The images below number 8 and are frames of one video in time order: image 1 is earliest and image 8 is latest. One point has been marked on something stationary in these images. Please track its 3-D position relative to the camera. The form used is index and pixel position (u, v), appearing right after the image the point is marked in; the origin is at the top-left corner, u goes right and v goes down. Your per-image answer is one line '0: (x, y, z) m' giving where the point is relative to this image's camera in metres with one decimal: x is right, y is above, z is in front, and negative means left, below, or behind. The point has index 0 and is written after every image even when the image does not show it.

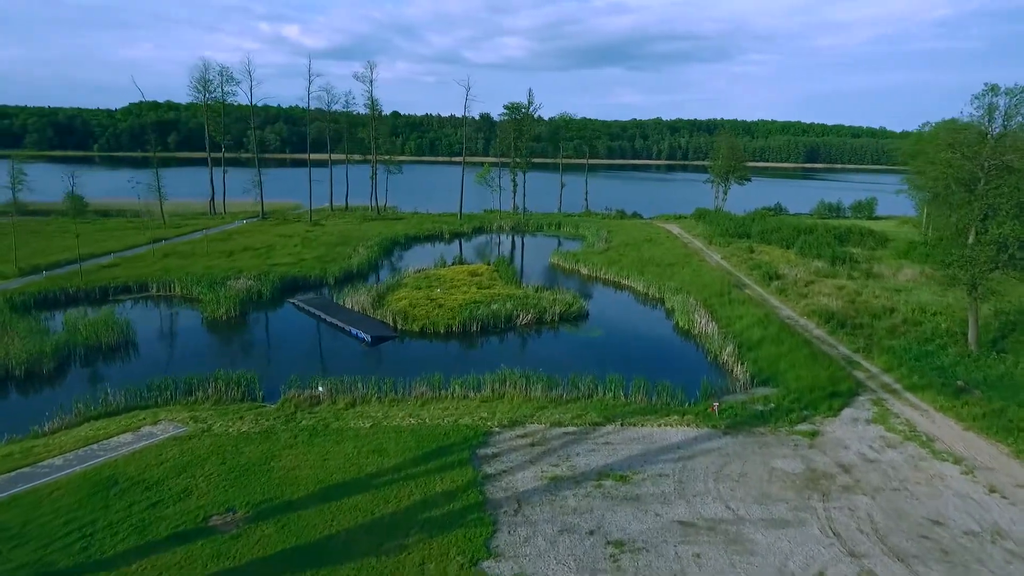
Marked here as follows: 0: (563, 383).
0: (+1.5, -2.7, +18.1) m
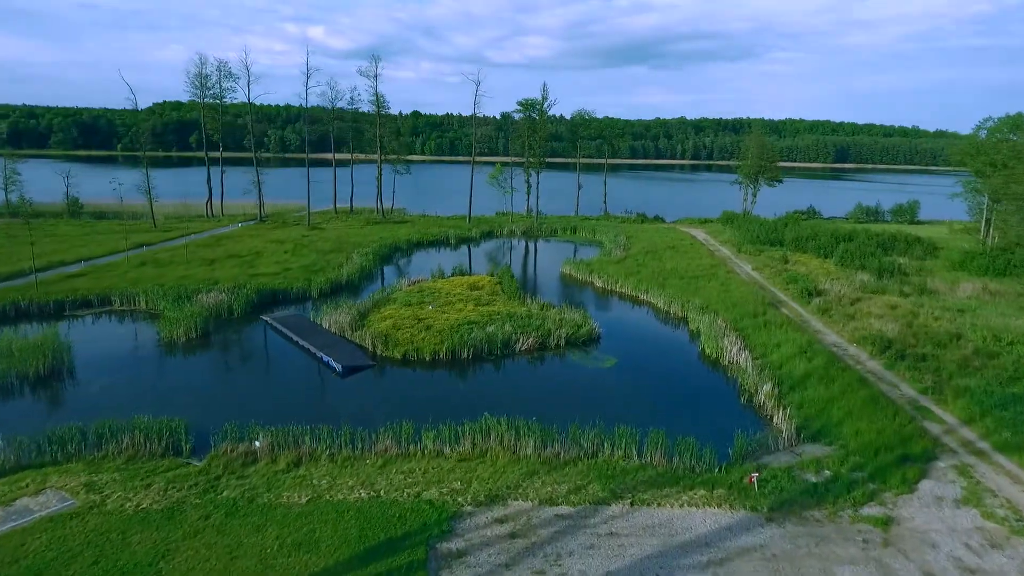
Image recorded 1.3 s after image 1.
0: (+1.1, -3.5, +14.6) m
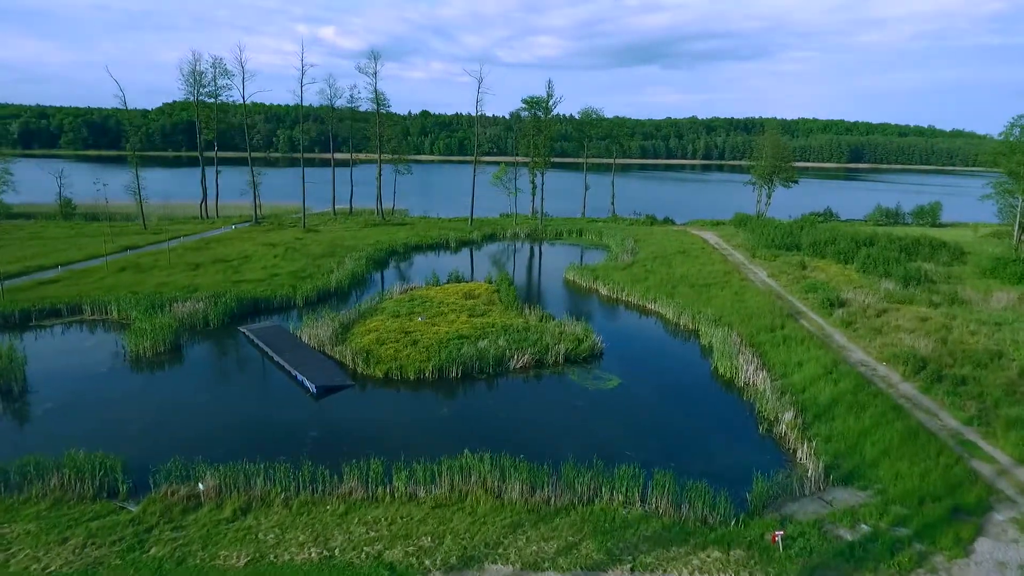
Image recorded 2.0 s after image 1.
0: (+0.8, -3.8, +12.6) m
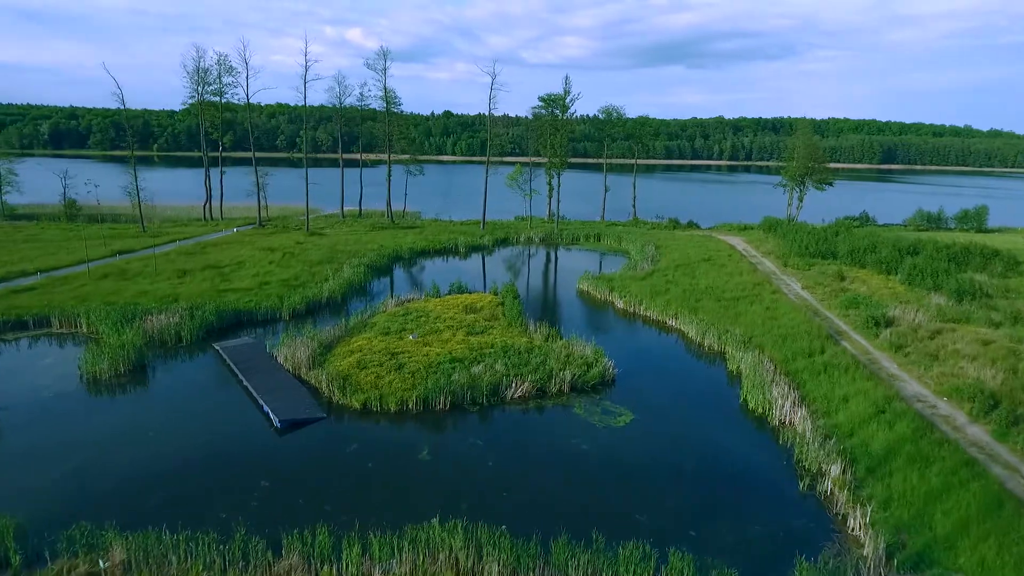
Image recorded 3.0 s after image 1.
0: (+0.5, -4.3, +10.1) m
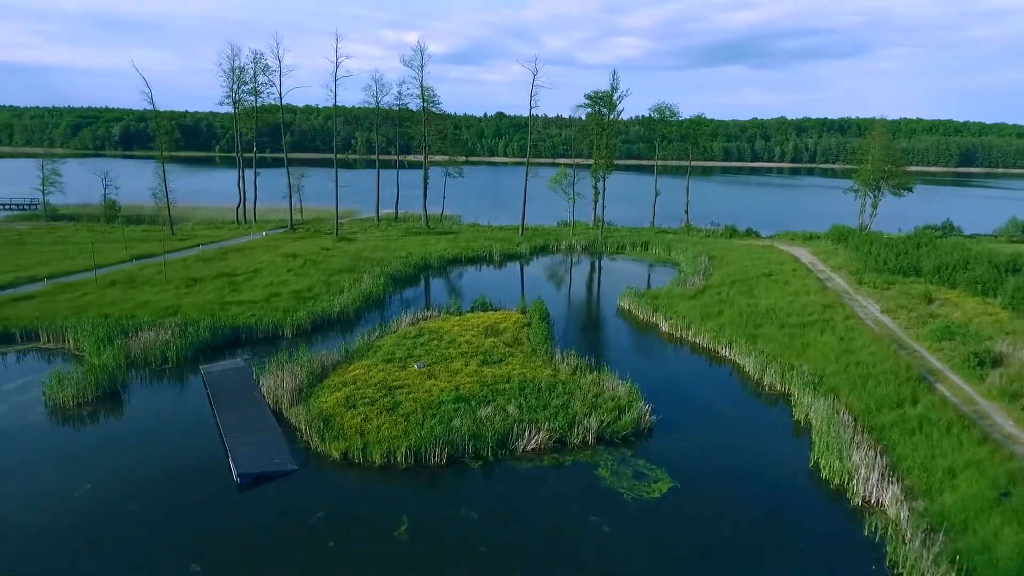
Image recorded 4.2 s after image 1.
0: (+0.1, -5.0, +7.0) m
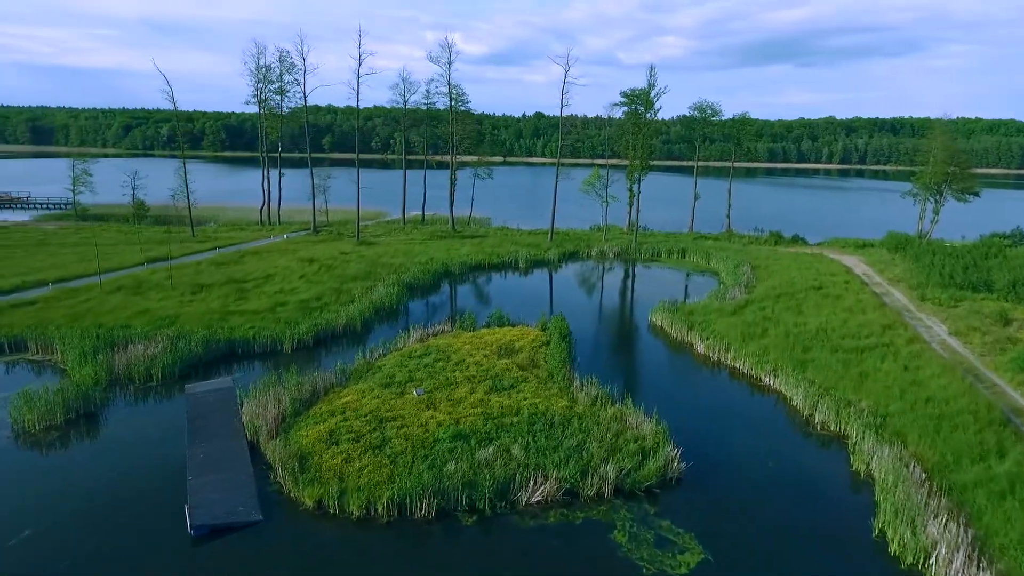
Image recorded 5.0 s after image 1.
0: (-0.3, -5.5, +4.9) m
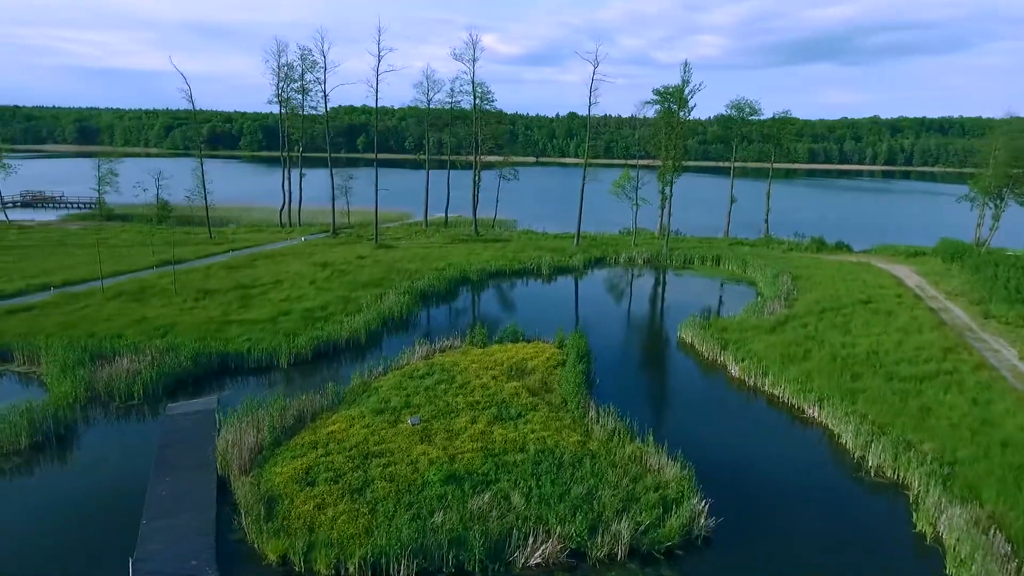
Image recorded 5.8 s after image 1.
0: (-0.8, -5.9, +3.1) m
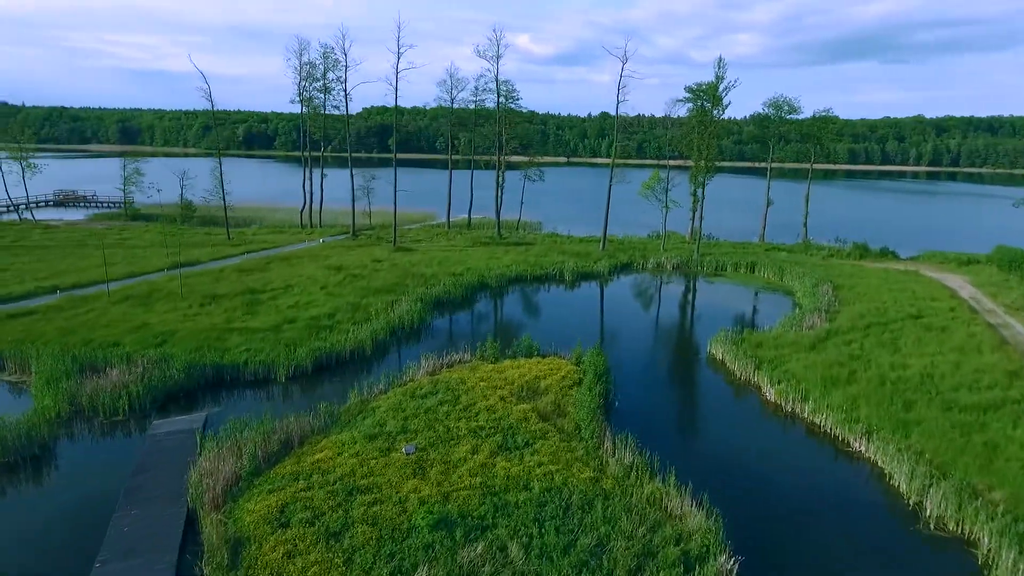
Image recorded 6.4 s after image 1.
0: (-1.3, -6.2, +1.7) m
